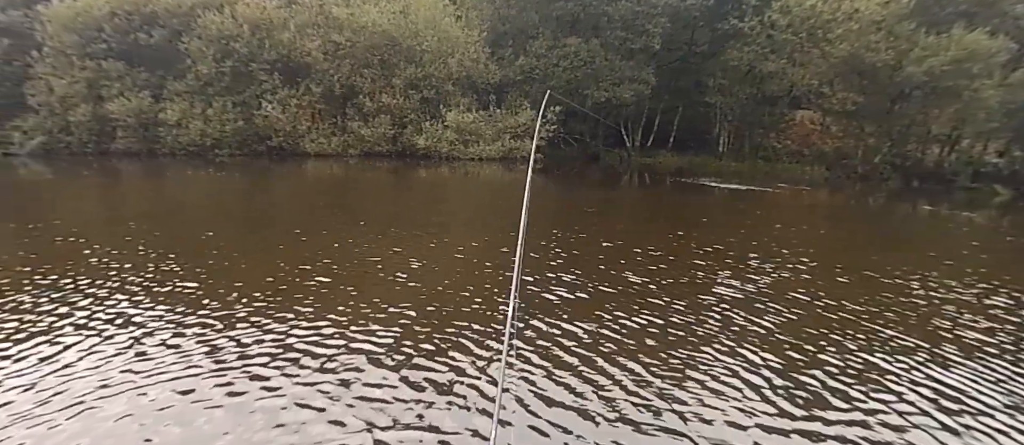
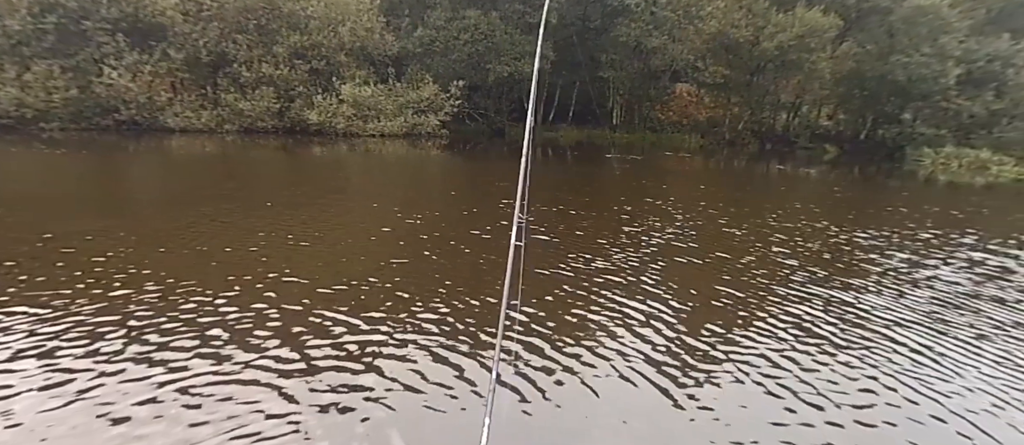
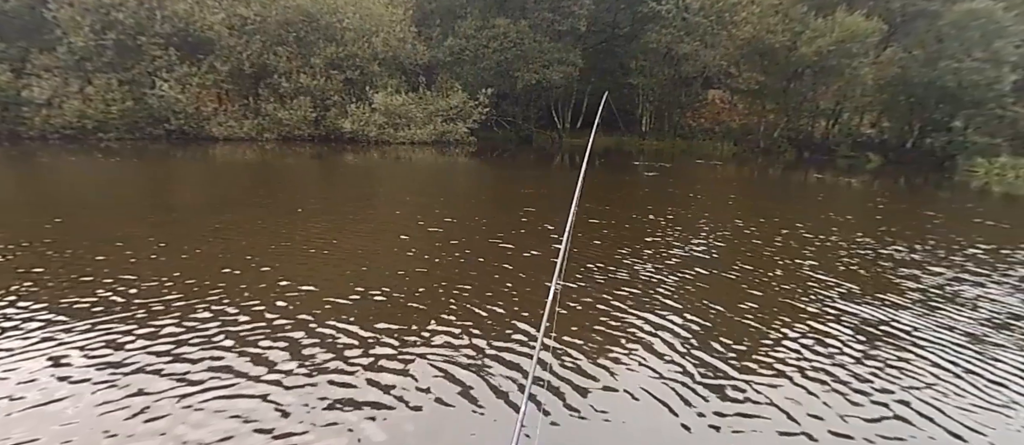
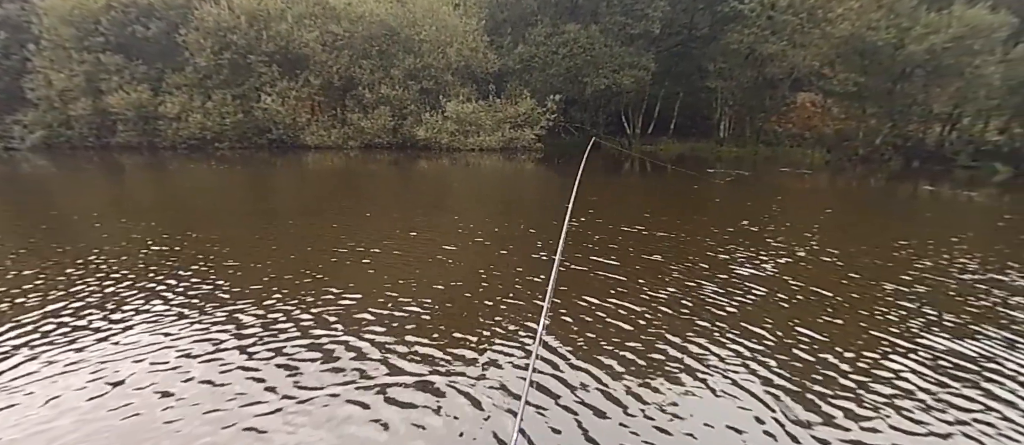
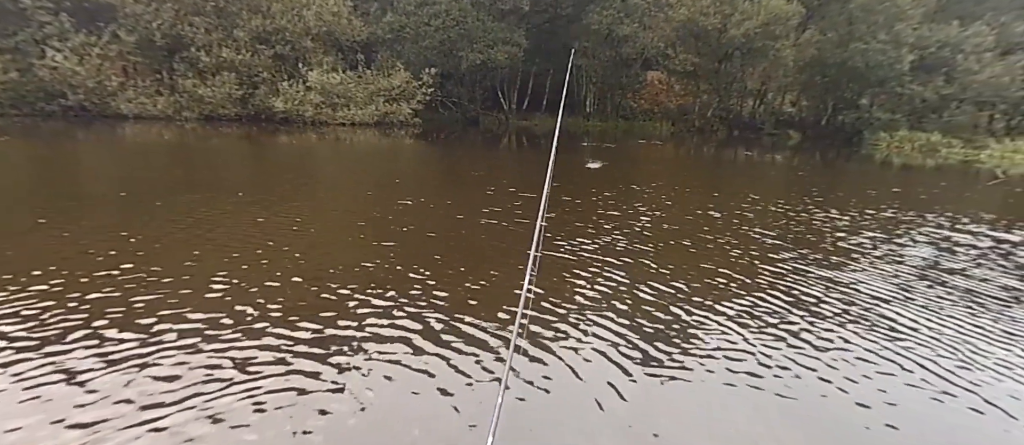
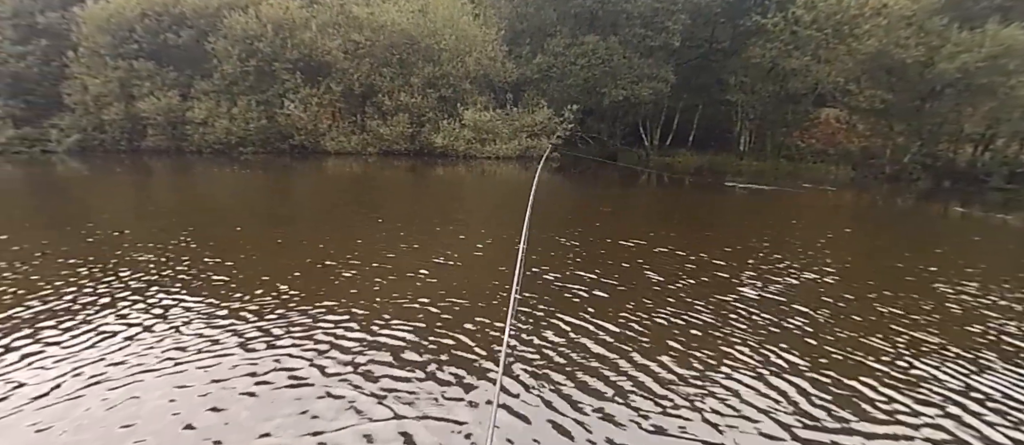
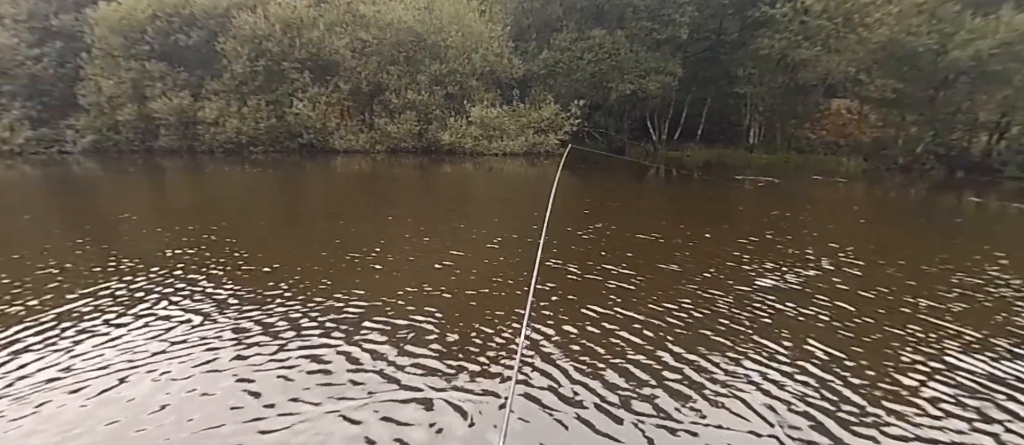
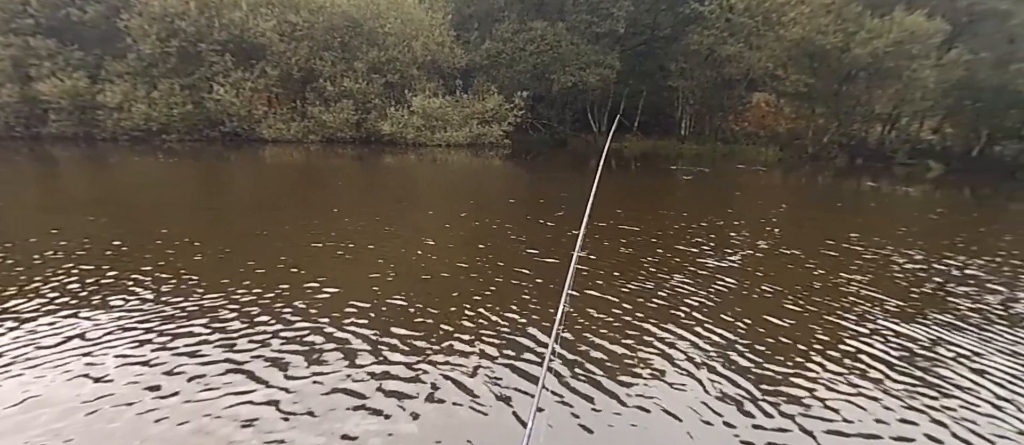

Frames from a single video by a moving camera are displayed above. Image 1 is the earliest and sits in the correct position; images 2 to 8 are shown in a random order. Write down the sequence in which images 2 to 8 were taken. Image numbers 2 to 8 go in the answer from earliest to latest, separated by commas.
6, 7, 4, 8, 3, 2, 5
